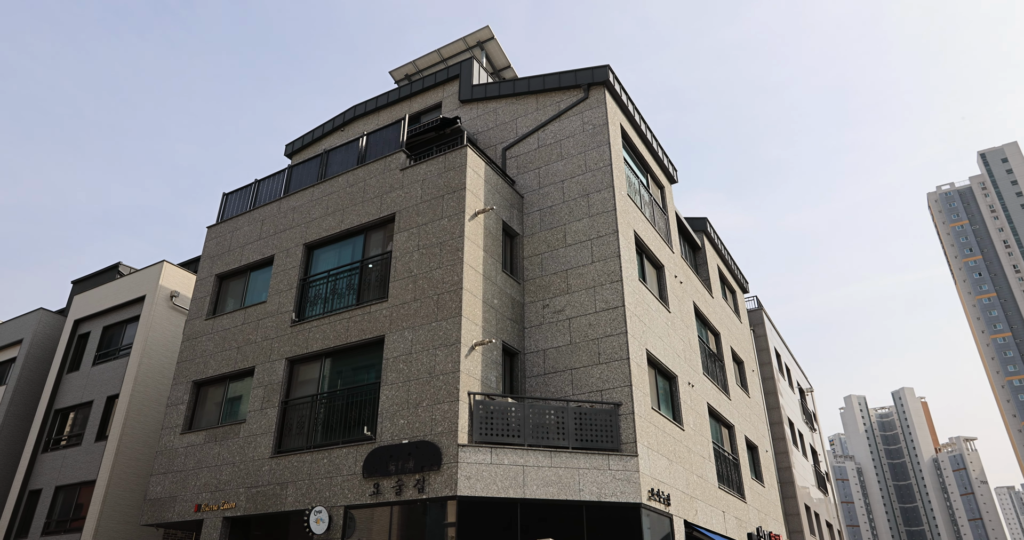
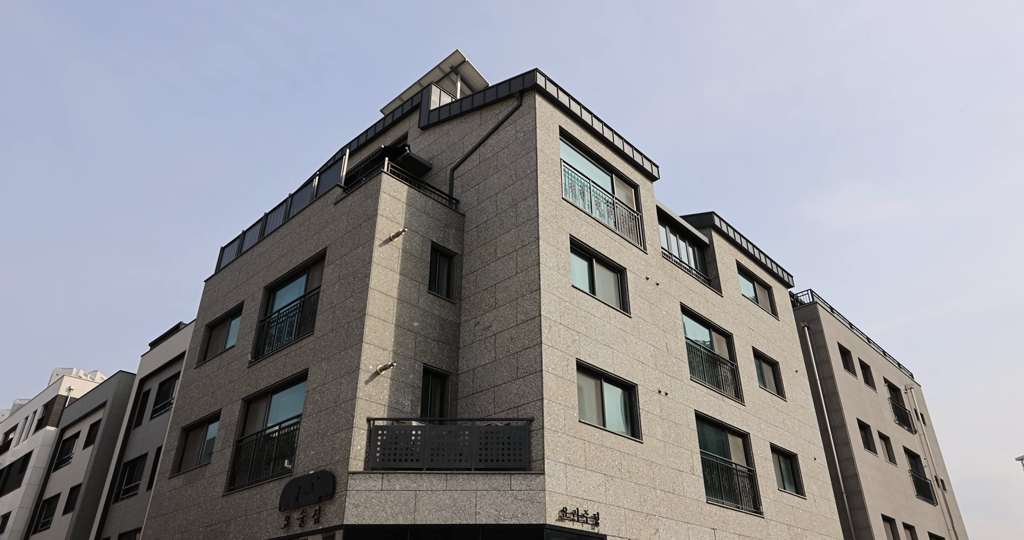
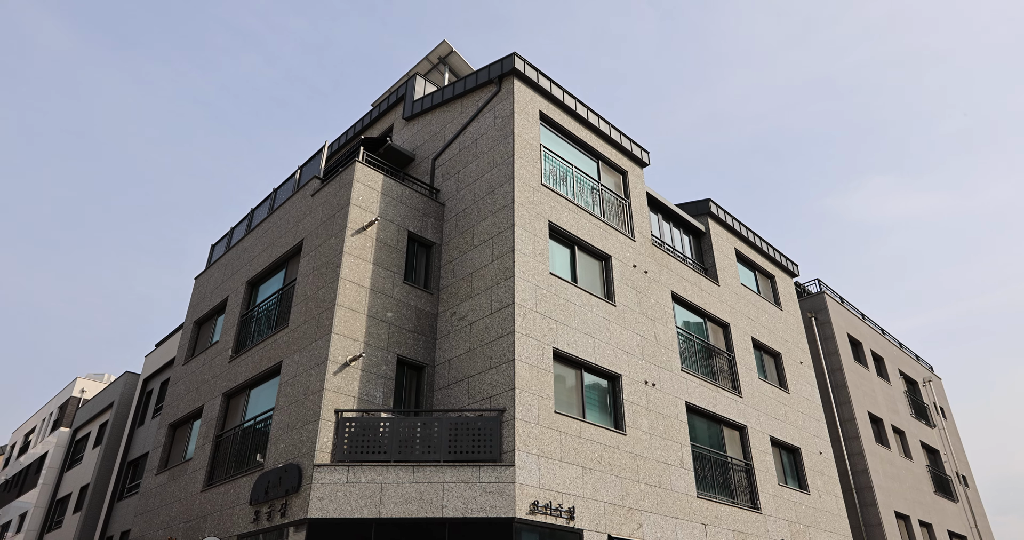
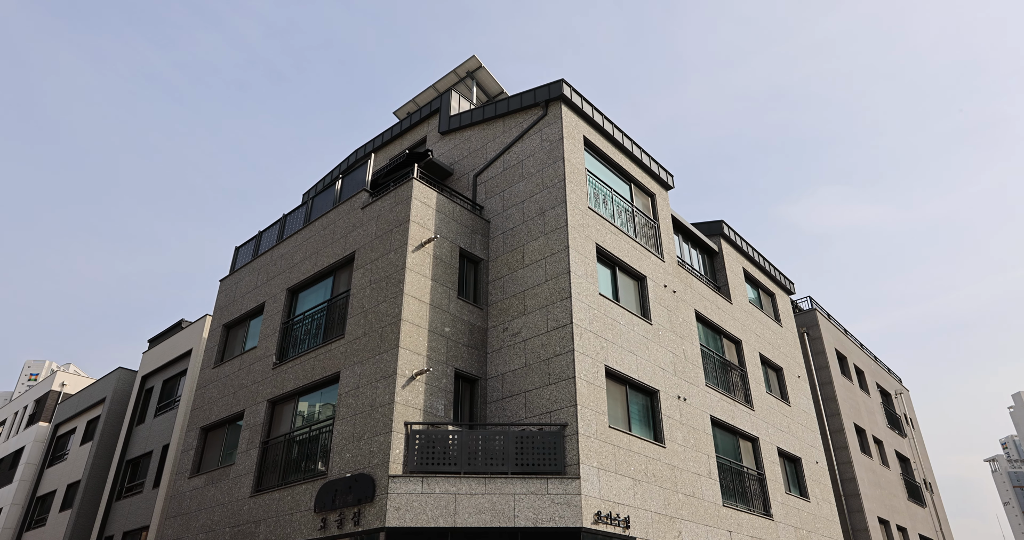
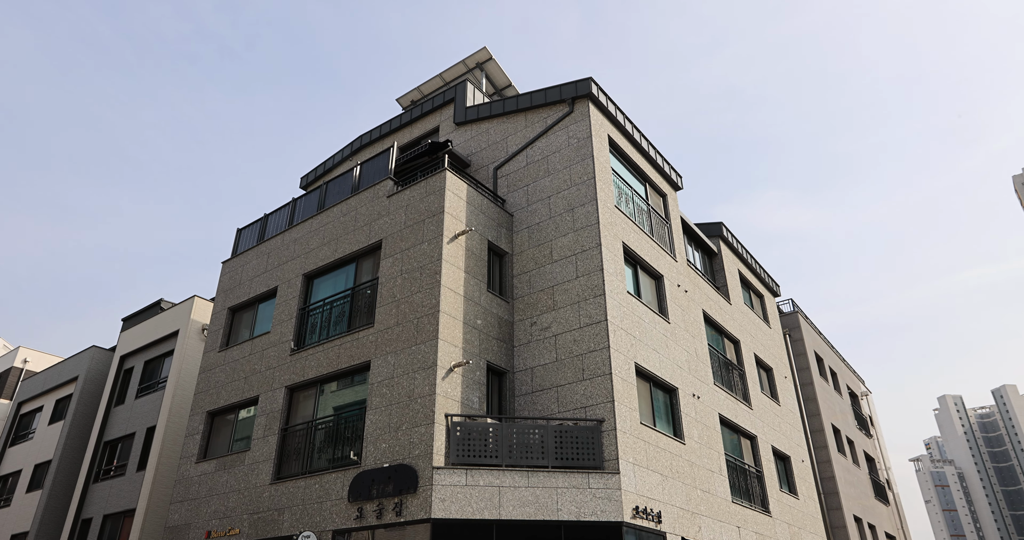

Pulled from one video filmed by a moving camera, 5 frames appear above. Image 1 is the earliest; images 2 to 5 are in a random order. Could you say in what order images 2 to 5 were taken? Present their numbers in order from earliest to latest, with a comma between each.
5, 4, 2, 3
